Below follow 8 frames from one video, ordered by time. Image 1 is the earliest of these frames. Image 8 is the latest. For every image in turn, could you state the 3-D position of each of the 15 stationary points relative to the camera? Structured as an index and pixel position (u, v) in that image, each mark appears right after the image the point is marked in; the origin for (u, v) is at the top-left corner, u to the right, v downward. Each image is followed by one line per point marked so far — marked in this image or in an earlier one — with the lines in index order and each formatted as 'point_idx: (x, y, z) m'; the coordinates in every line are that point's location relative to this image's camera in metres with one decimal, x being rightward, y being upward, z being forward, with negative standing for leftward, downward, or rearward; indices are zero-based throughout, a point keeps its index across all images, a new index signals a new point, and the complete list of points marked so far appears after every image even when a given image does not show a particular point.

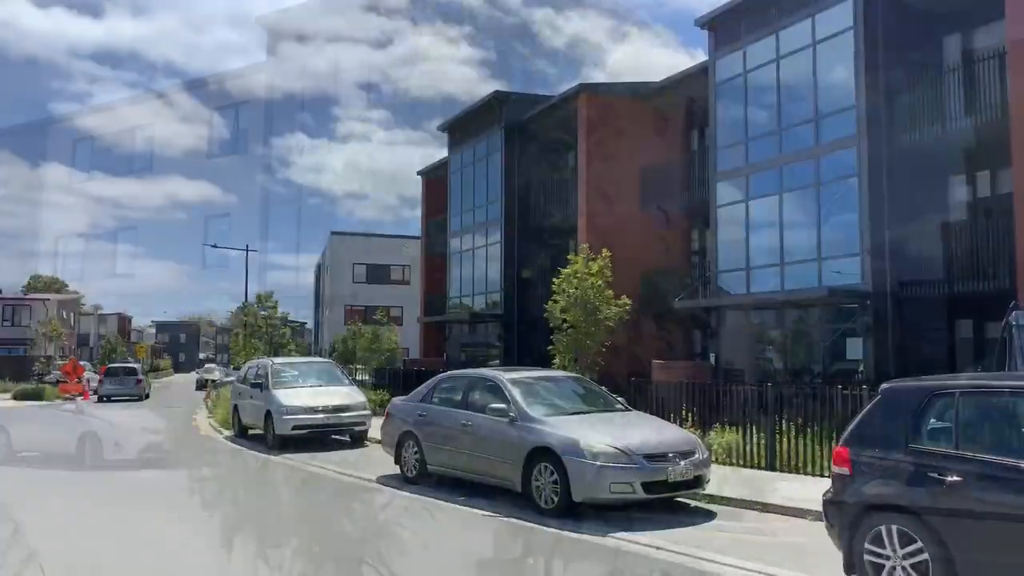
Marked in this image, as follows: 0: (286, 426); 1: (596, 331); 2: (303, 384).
0: (-3.8, -2.4, +13.9) m
1: (+1.5, -0.8, +14.8) m
2: (-3.9, -1.8, +15.0) m
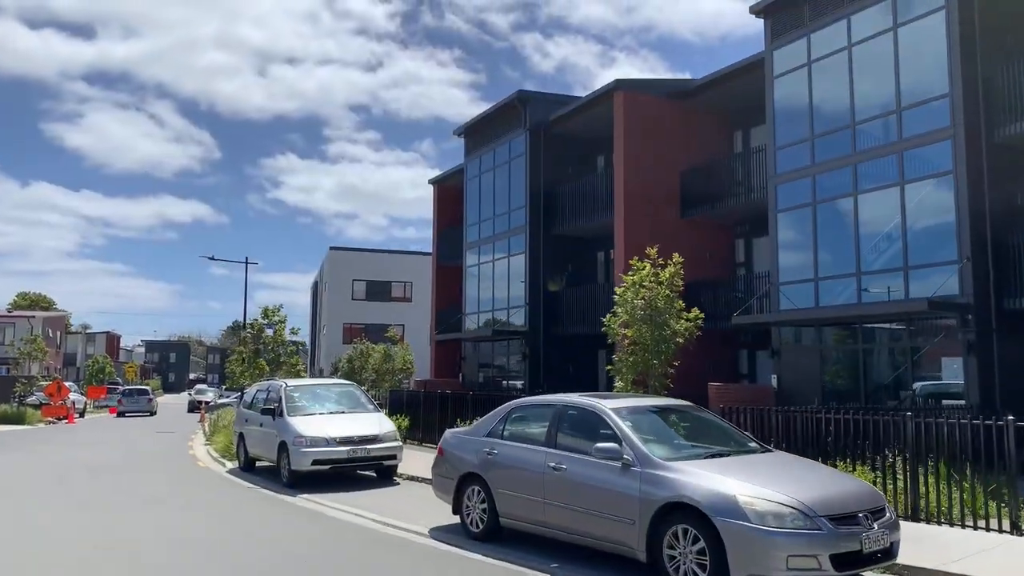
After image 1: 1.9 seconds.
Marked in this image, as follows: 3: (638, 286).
0: (-3.0, -2.5, +11.8) m
1: (+2.4, -1.0, +12.7) m
2: (-3.0, -1.9, +12.9) m
3: (+2.0, 0.0, +12.7) m
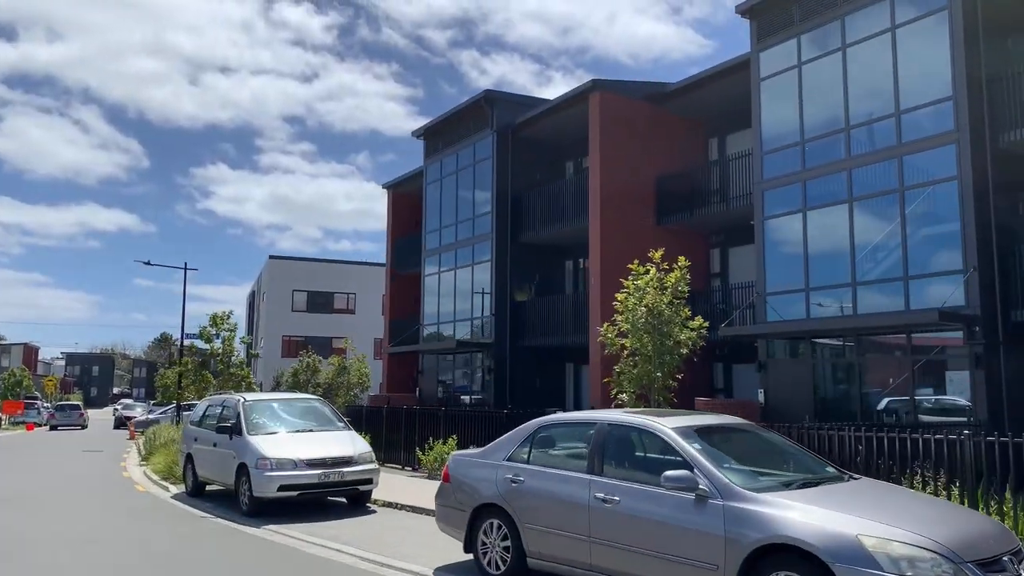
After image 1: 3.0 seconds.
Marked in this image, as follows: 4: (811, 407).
0: (-3.0, -2.5, +10.3) m
1: (+2.2, -1.1, +11.7) m
2: (-3.2, -2.0, +11.4) m
3: (+1.8, -0.1, +11.7) m
4: (+5.7, -2.2, +15.8) m
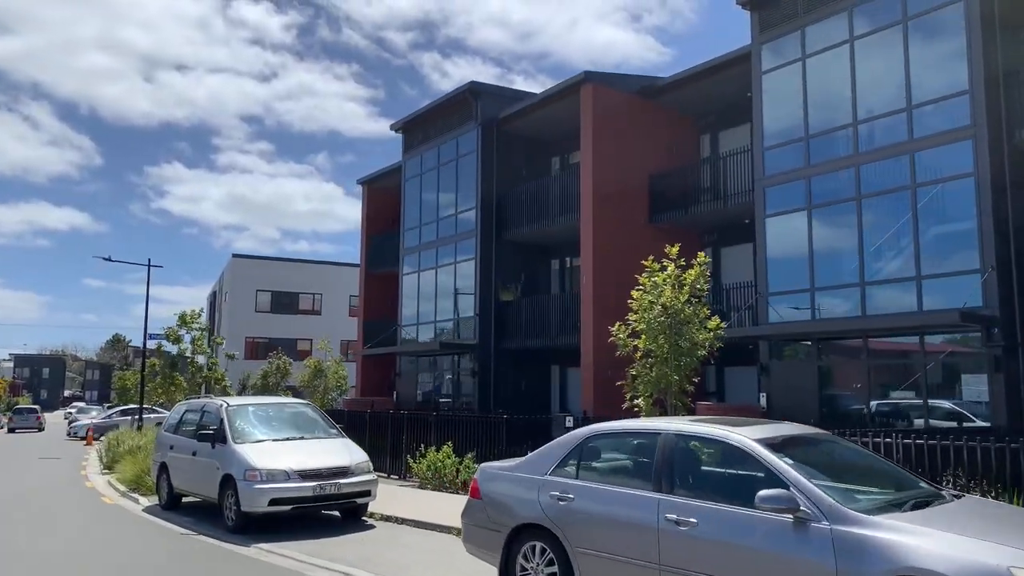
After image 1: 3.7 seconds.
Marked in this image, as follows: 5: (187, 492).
0: (-2.9, -2.4, +9.3) m
1: (+2.3, -1.0, +11.0) m
2: (-3.1, -1.9, +10.5) m
3: (+1.9, 0.0, +11.0) m
4: (+5.6, -2.3, +15.3) m
5: (-4.4, -2.8, +11.1) m
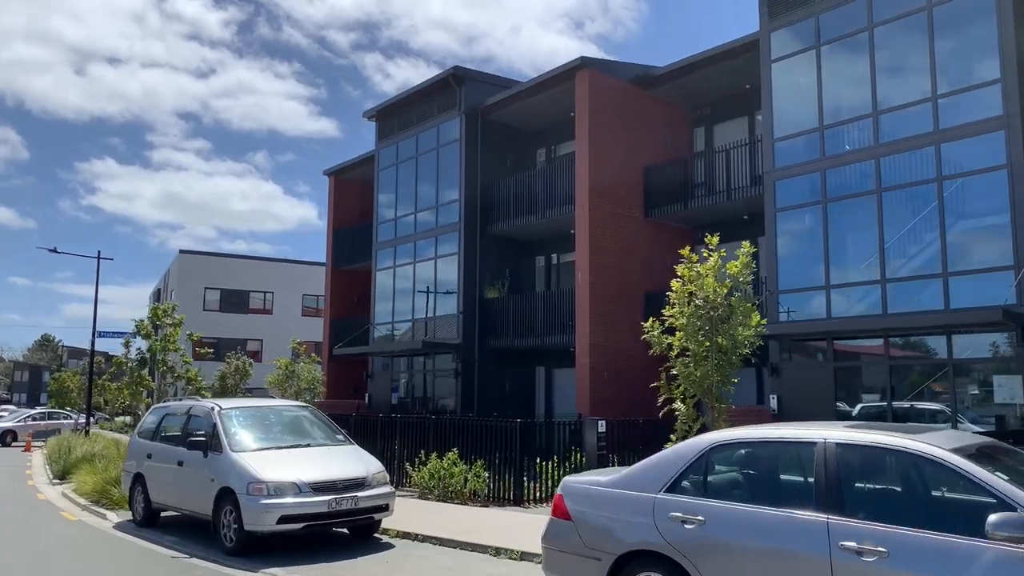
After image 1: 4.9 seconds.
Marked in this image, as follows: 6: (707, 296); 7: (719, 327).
0: (-2.4, -2.3, +8.1) m
1: (+2.7, -0.9, +10.1) m
2: (-2.7, -1.8, +9.2) m
3: (+2.3, +0.1, +10.1) m
4: (+5.6, -2.2, +14.6) m
5: (-4.1, -2.6, +9.8) m
6: (+2.4, -0.1, +10.0) m
7: (+2.6, -0.5, +10.0) m
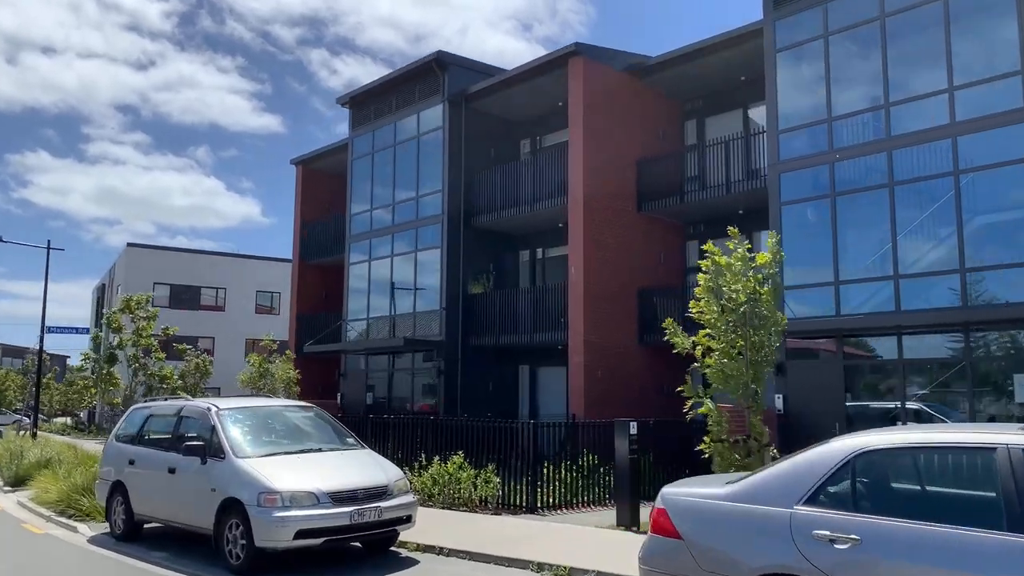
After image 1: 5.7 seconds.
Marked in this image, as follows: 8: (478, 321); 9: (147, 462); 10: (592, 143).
0: (-2.0, -2.1, +7.2) m
1: (+2.9, -0.8, +9.5) m
2: (-2.4, -1.6, +8.3) m
3: (+2.6, +0.2, +9.4) m
4: (+5.6, -2.1, +14.2) m
5: (-3.8, -2.5, +8.7) m
6: (+2.7, 0.0, +9.4) m
7: (+2.8, -0.4, +9.4) m
8: (-0.8, -0.8, +19.7) m
9: (-4.0, -1.9, +8.9) m
10: (+1.7, +3.1, +17.8) m
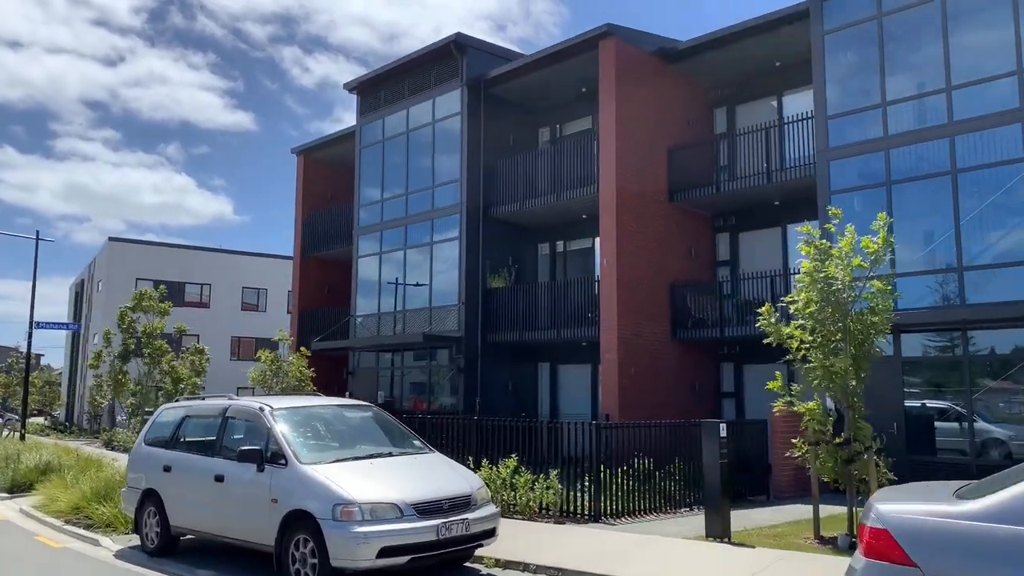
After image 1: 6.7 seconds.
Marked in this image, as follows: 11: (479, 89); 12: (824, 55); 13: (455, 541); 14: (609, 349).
0: (-1.1, -2.0, +6.3) m
1: (+3.7, -0.7, +8.7) m
2: (-1.5, -1.5, +7.3) m
3: (+3.4, +0.3, +8.7) m
4: (+6.3, -2.0, +13.5) m
5: (-3.0, -2.3, +7.8) m
6: (+3.5, +0.1, +8.6) m
7: (+3.7, -0.3, +8.6) m
8: (-0.3, -0.6, +18.8) m
9: (-3.2, -1.7, +8.0) m
10: (+2.3, +3.3, +17.0) m
11: (-0.8, +4.7, +19.4) m
12: (+5.6, +4.2, +14.8) m
13: (-0.5, -2.0, +6.7) m
14: (+1.9, -1.2, +16.1) m
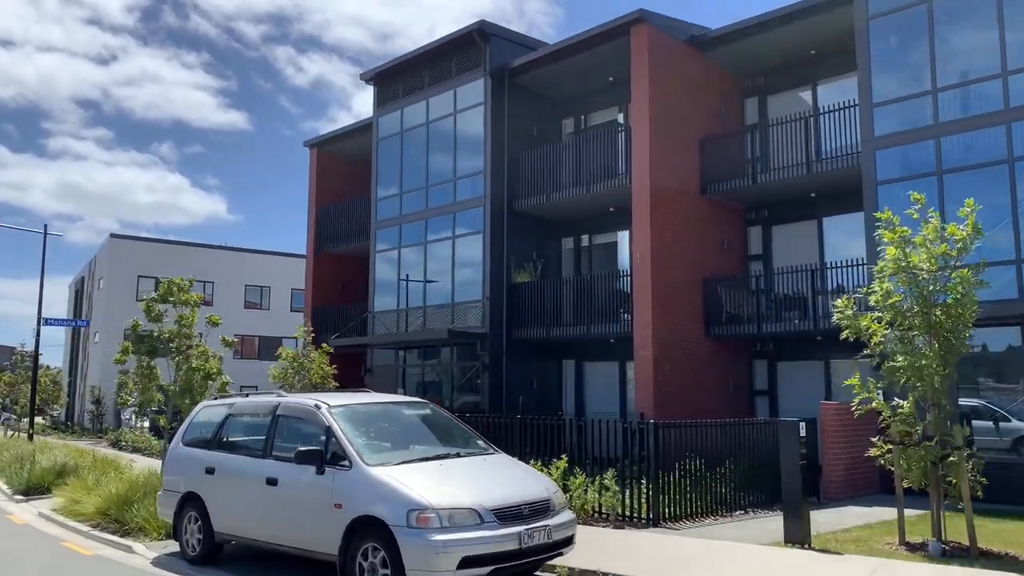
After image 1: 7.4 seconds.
0: (-0.5, -1.9, +5.7) m
1: (+4.4, -0.6, +8.2) m
2: (-0.9, -1.4, +6.8) m
3: (+4.0, +0.4, +8.1) m
4: (+6.9, -1.9, +13.0) m
5: (-2.3, -2.2, +7.2) m
6: (+4.1, +0.2, +8.1) m
7: (+4.3, -0.2, +8.1) m
8: (+0.3, -0.5, +18.3) m
9: (-2.5, -1.6, +7.4) m
10: (+2.9, +3.4, +16.5) m
11: (-0.2, +4.8, +18.9) m
12: (+6.2, +4.3, +14.3) m
13: (+0.1, -1.9, +6.1) m
14: (+2.5, -1.1, +15.6) m
